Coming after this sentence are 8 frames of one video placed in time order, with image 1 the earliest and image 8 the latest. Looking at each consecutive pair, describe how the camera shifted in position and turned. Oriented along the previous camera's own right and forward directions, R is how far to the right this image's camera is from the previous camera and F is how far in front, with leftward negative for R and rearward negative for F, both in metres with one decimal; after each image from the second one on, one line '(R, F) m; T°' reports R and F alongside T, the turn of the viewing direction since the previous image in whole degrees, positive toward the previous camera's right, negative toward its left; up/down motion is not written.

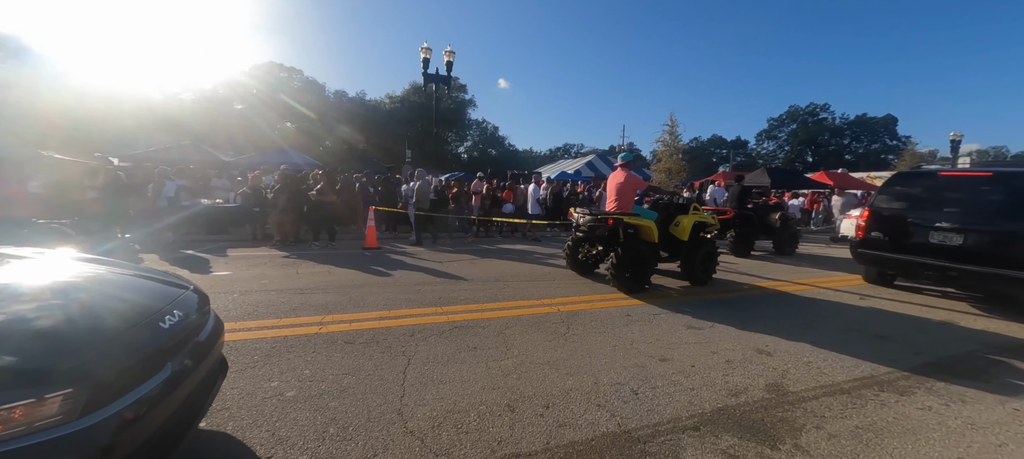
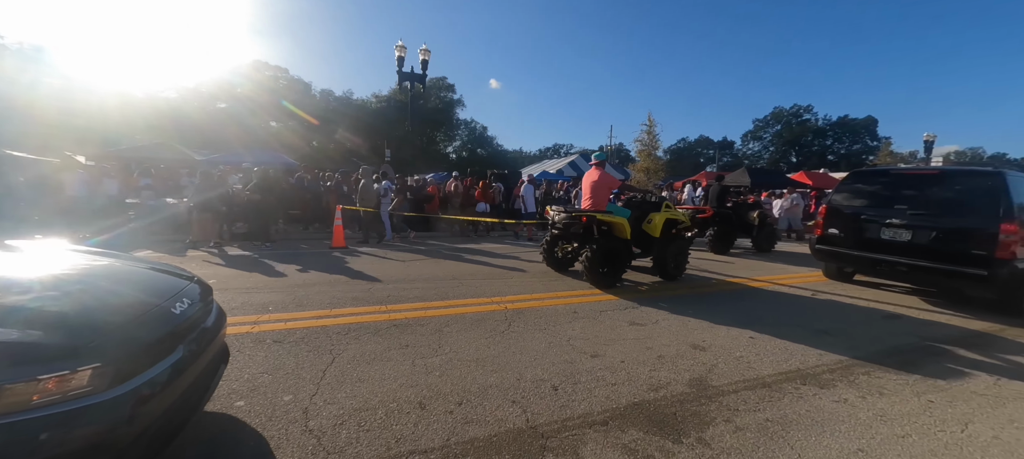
(+0.6, 0.0) m; +1°
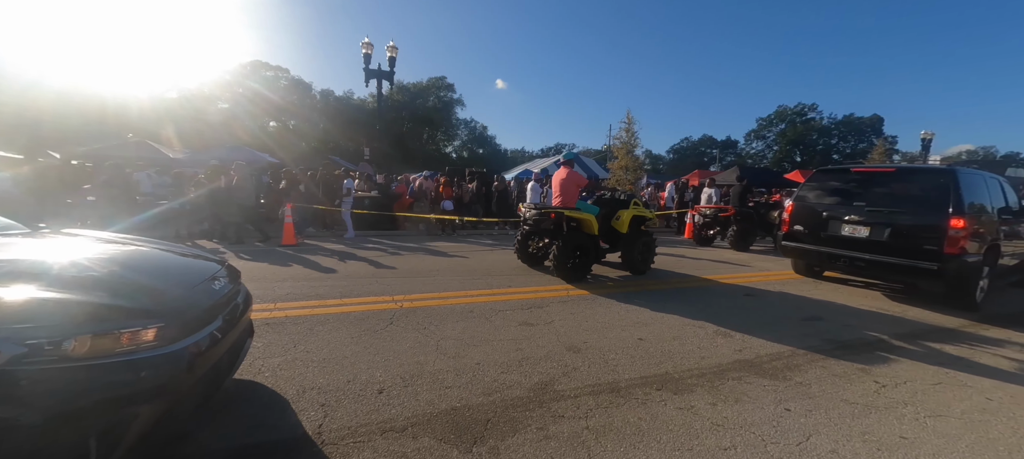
(+1.3, +0.2) m; -1°
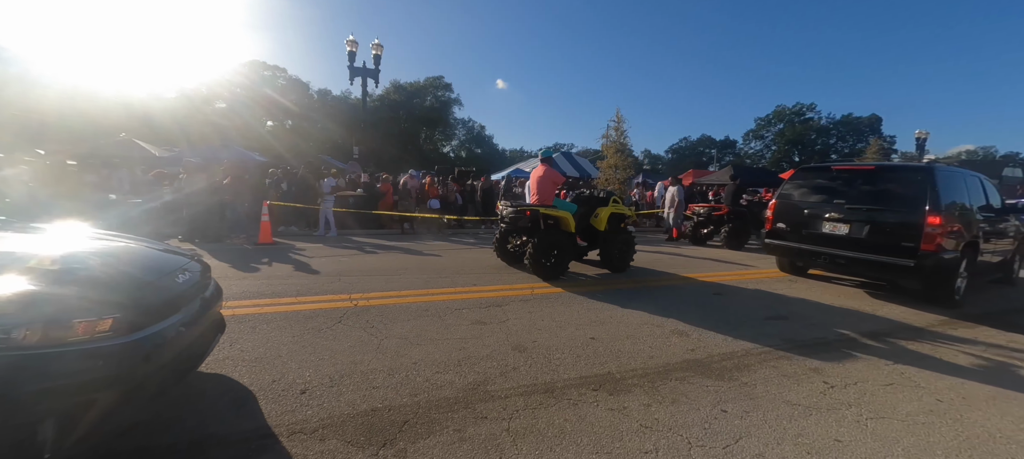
(+0.5, +0.1) m; 0°
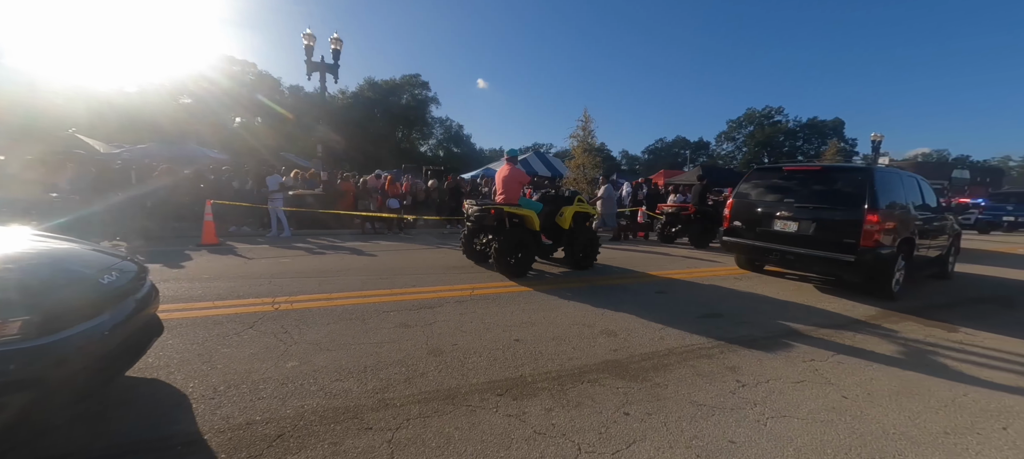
(+0.6, +0.1) m; +3°
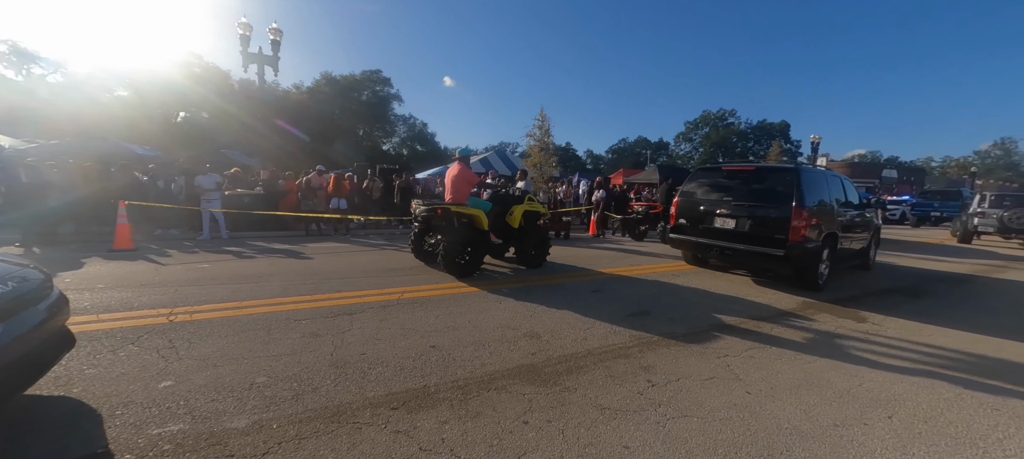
(+0.5, +0.1) m; +5°
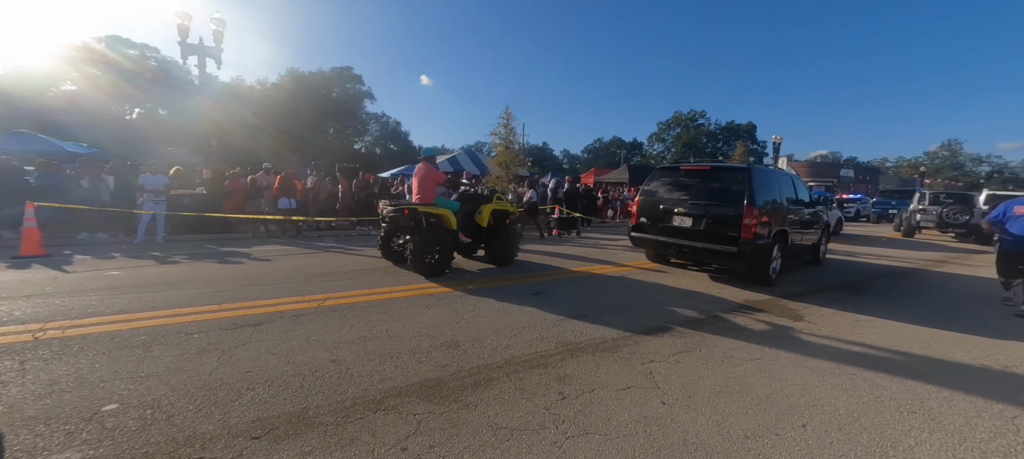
(+0.6, +0.2) m; +3°
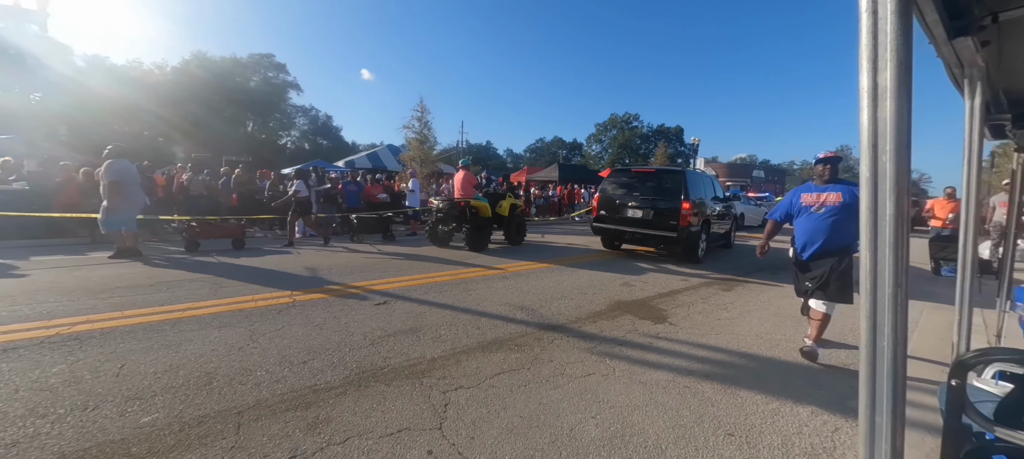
(+1.3, +0.6) m; +8°
